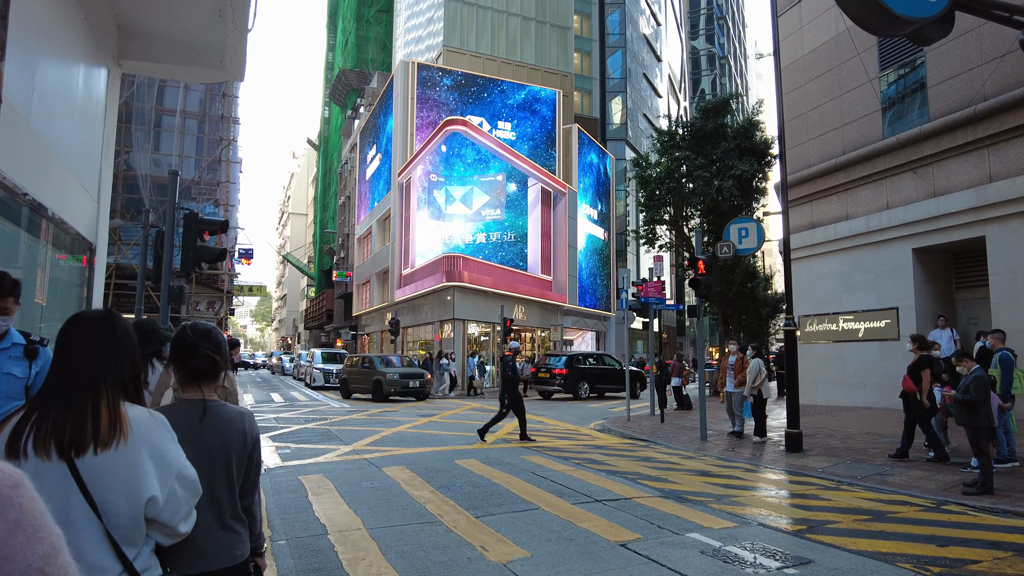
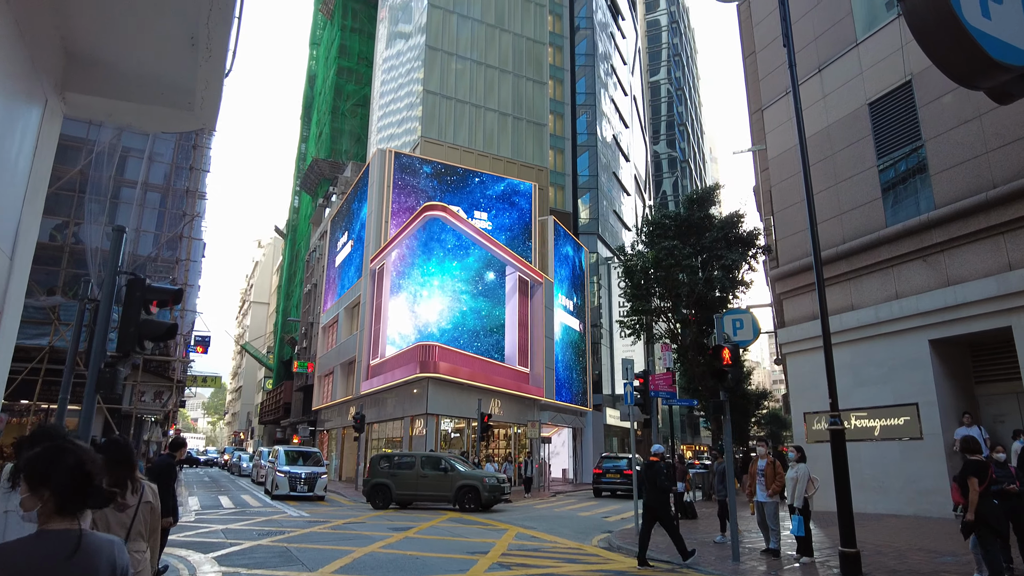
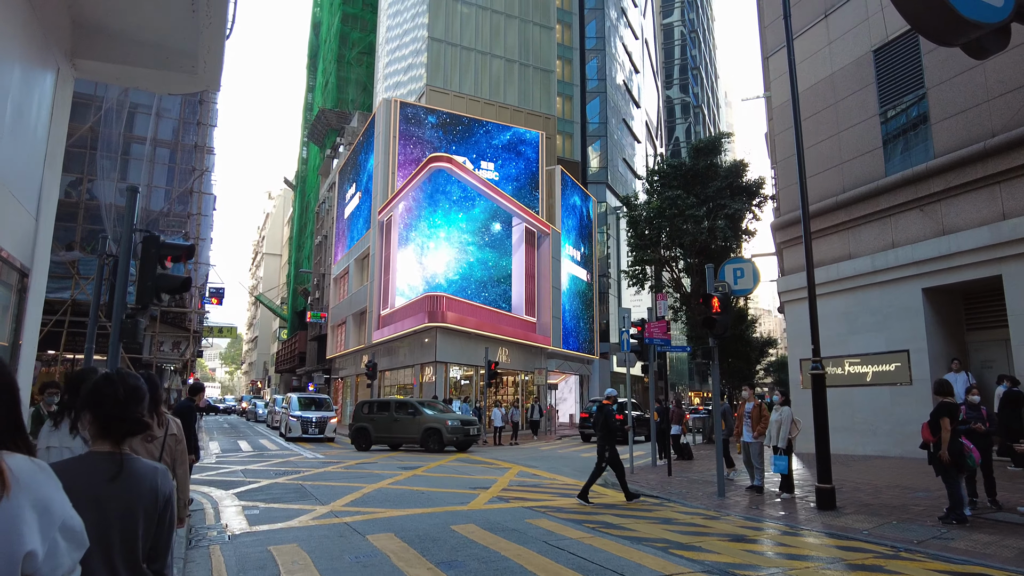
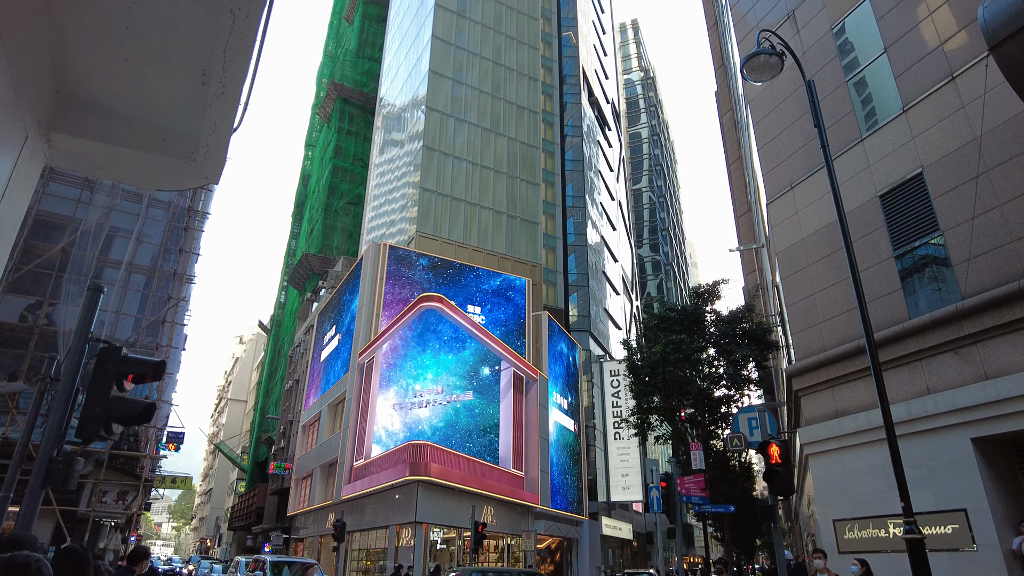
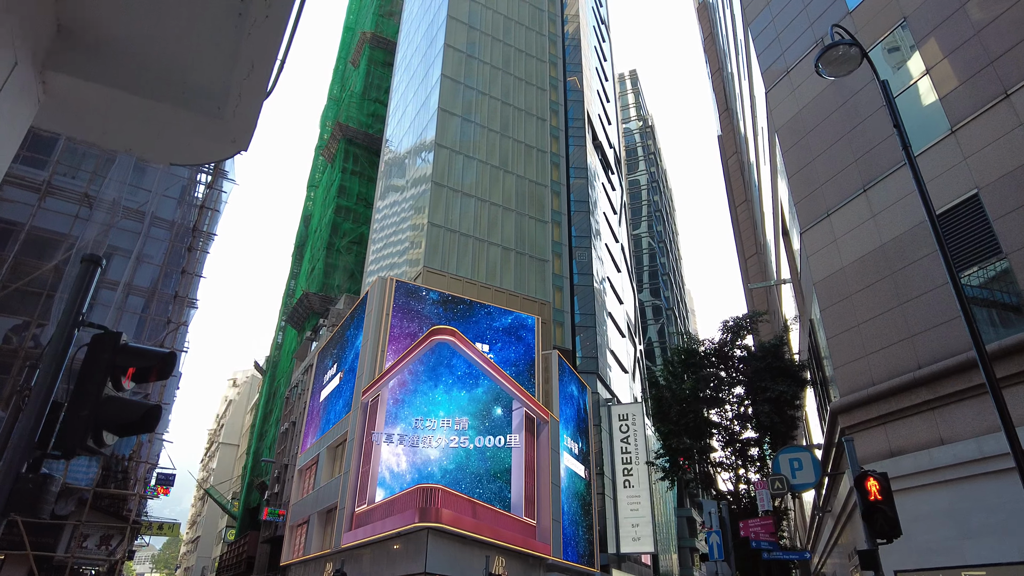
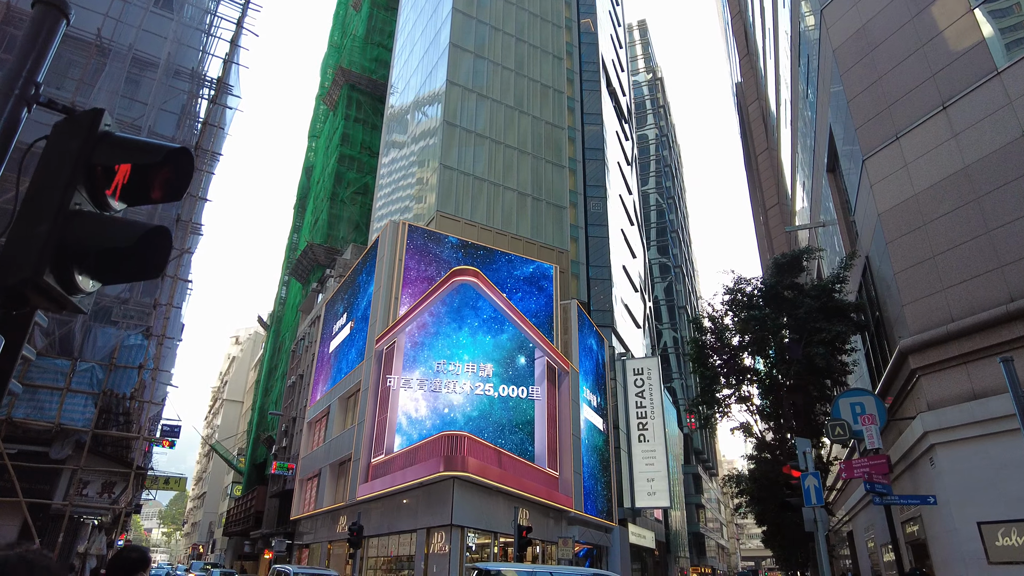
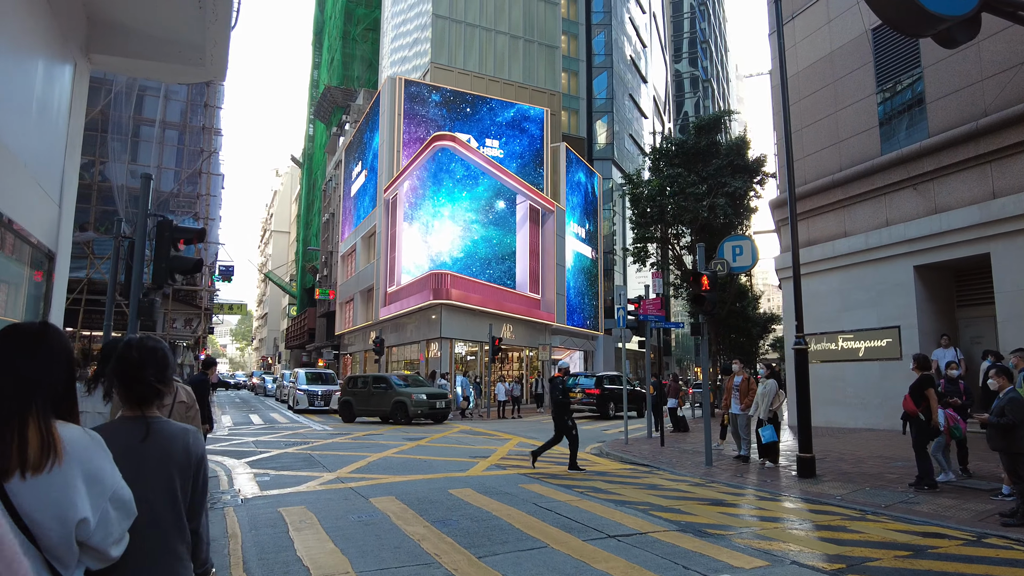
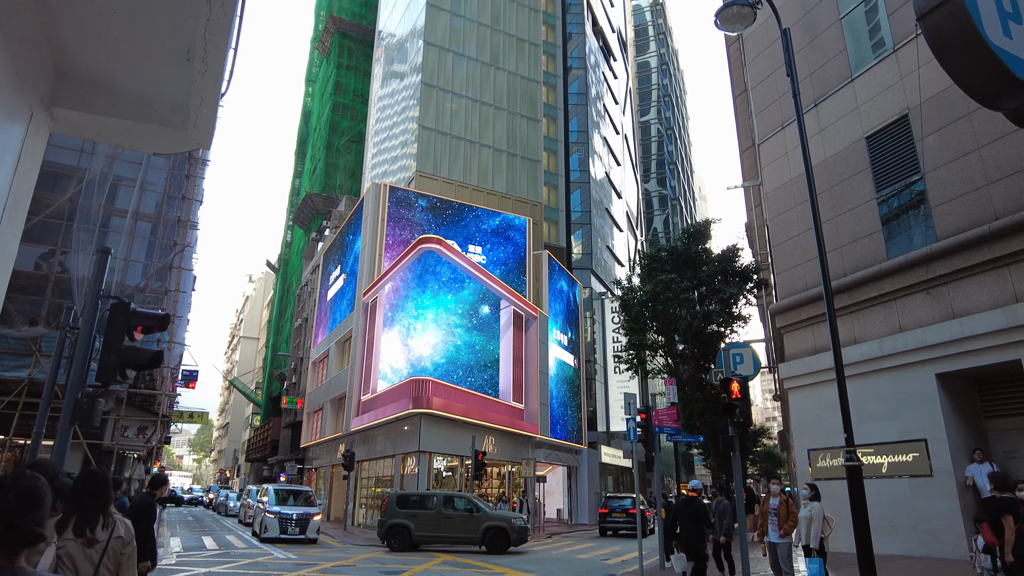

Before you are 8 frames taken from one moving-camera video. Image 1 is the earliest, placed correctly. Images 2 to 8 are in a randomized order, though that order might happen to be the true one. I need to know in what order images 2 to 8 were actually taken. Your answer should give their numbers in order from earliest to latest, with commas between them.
7, 3, 2, 8, 4, 5, 6
